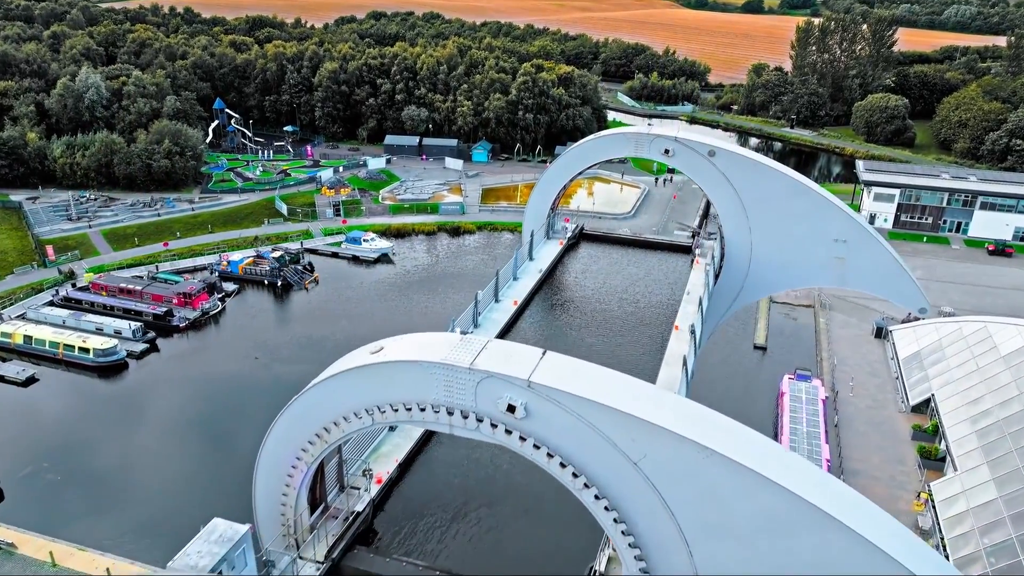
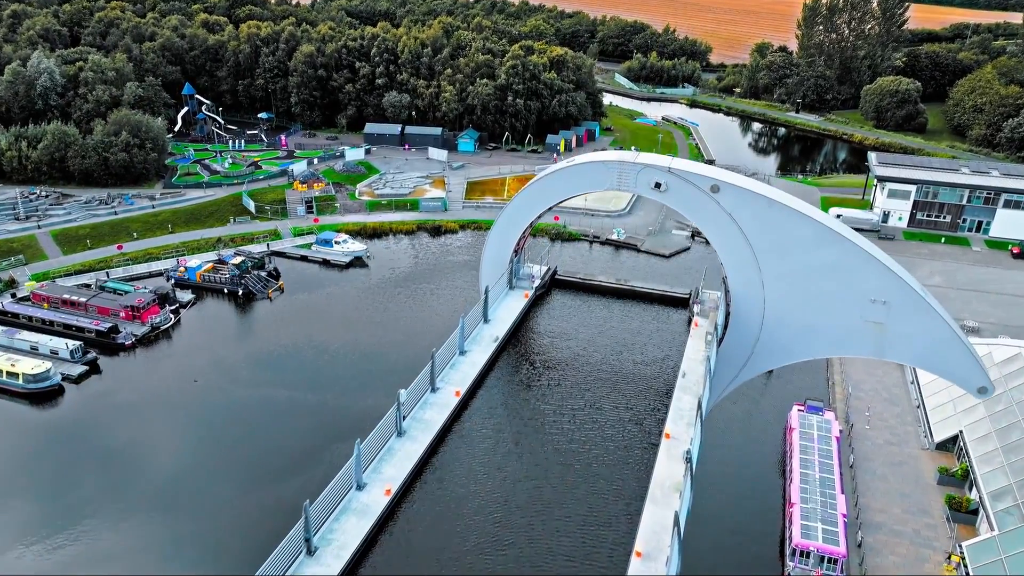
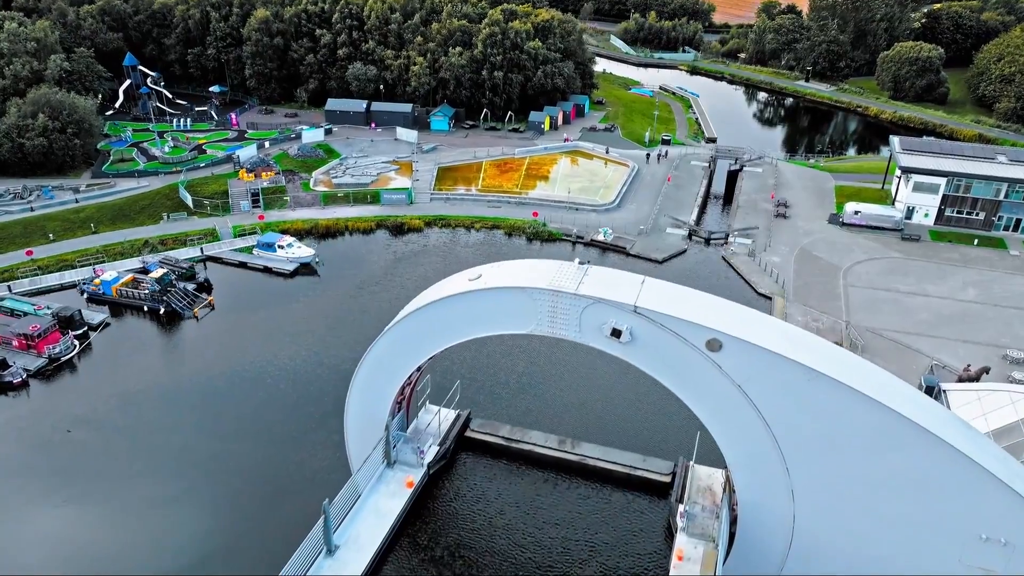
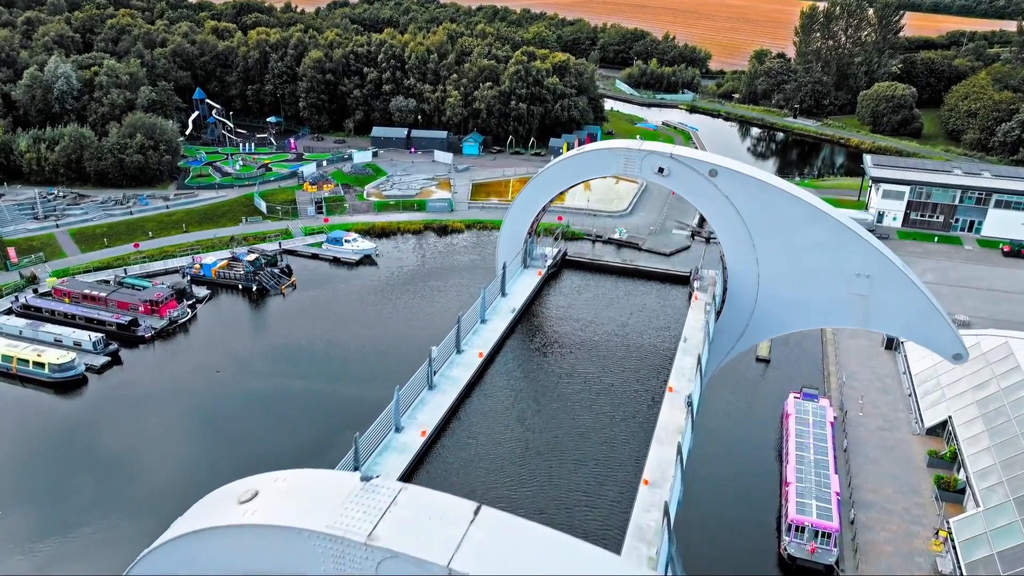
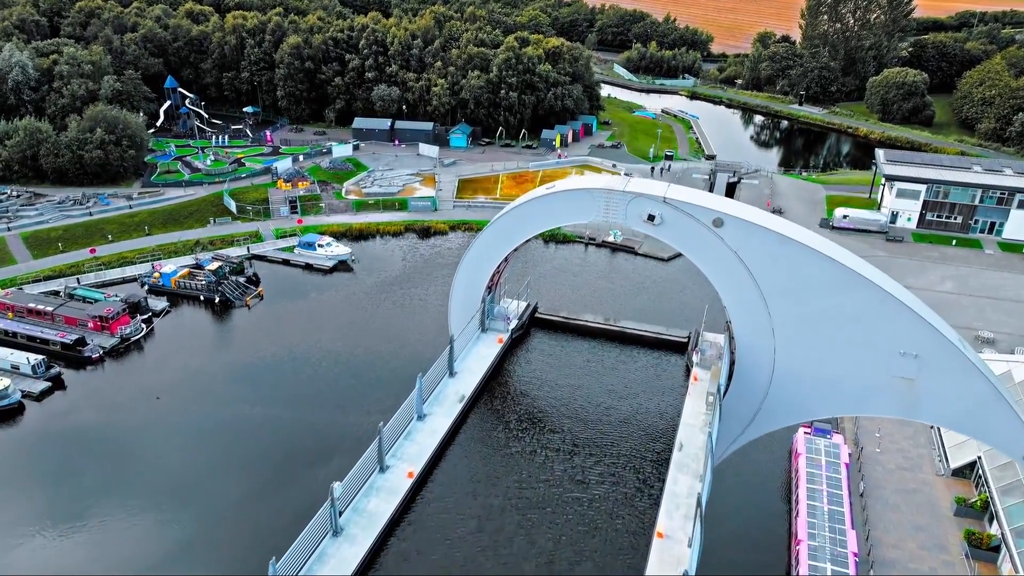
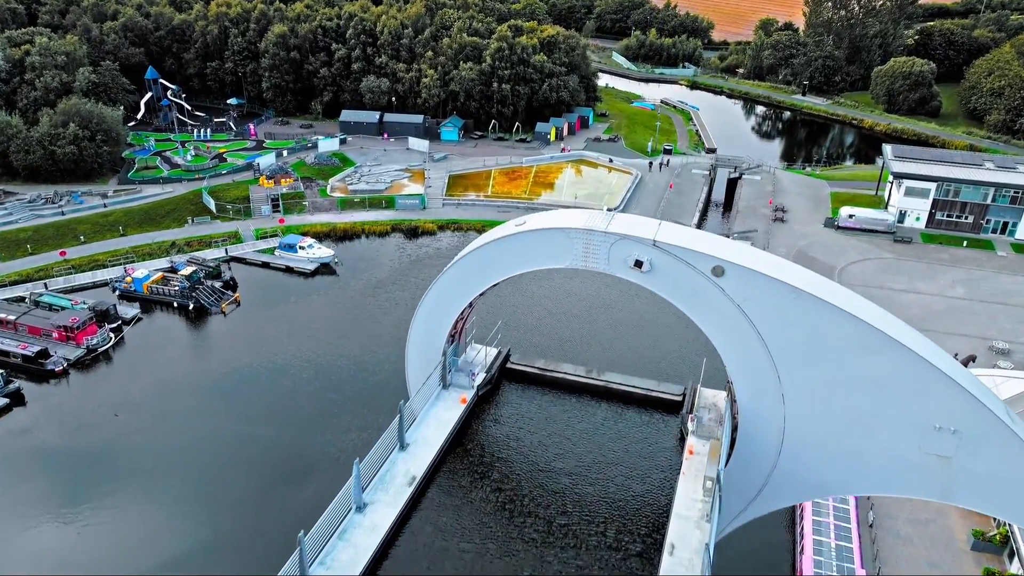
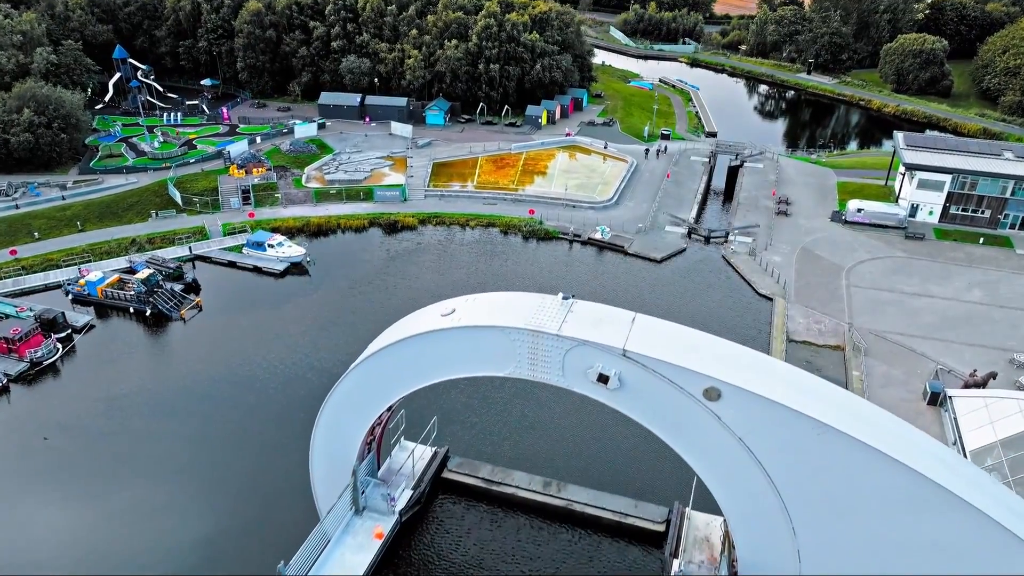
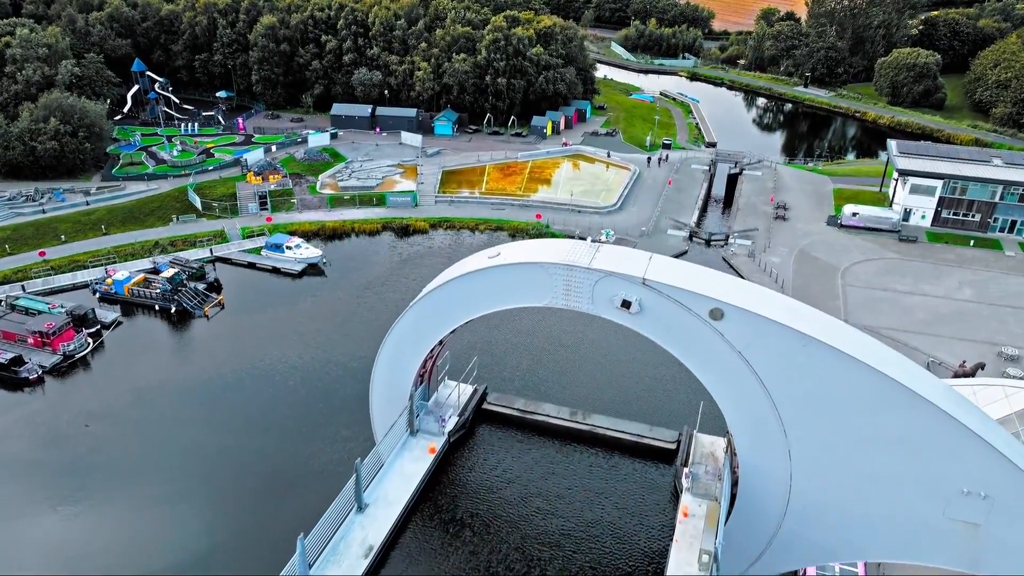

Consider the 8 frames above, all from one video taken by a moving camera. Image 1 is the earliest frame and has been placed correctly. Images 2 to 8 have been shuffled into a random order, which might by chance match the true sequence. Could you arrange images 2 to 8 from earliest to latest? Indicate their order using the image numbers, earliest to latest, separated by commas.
4, 2, 5, 6, 8, 3, 7
